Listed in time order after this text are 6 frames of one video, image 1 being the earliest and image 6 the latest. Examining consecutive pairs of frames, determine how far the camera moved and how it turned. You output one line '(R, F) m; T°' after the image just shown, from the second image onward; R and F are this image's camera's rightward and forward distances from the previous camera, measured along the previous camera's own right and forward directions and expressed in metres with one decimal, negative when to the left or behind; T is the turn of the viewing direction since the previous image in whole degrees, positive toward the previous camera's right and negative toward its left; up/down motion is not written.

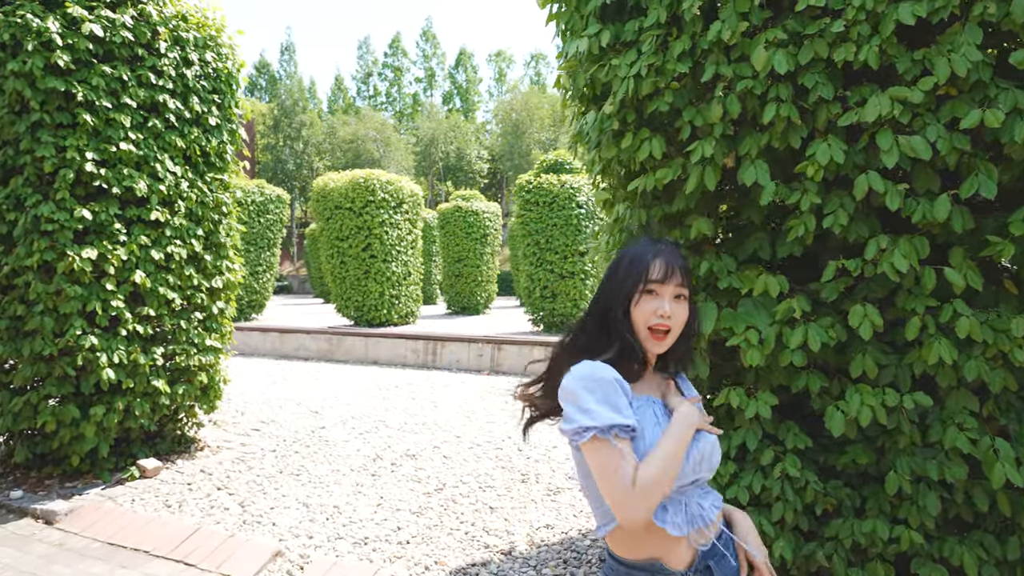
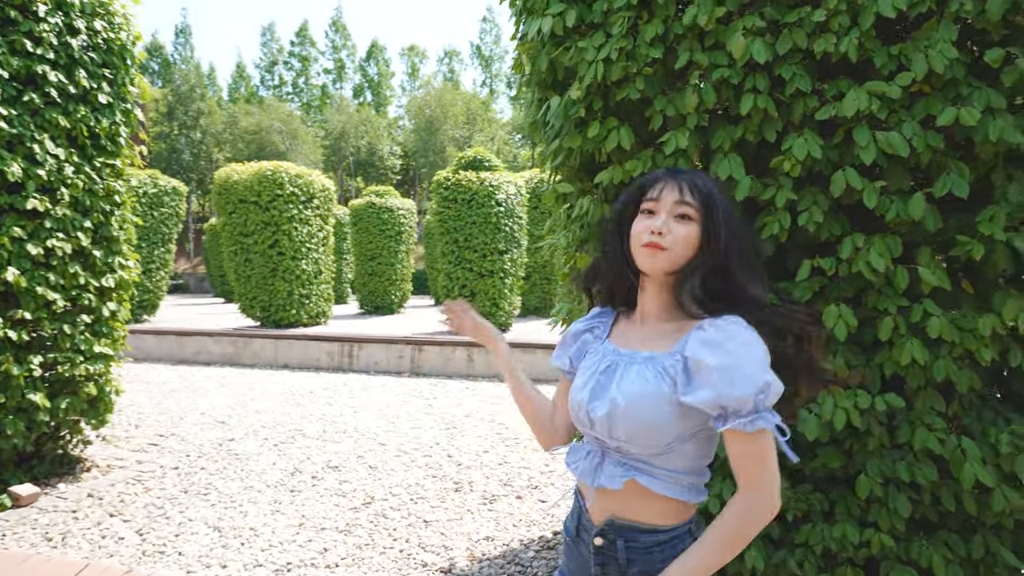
(-0.1, +0.2) m; +8°
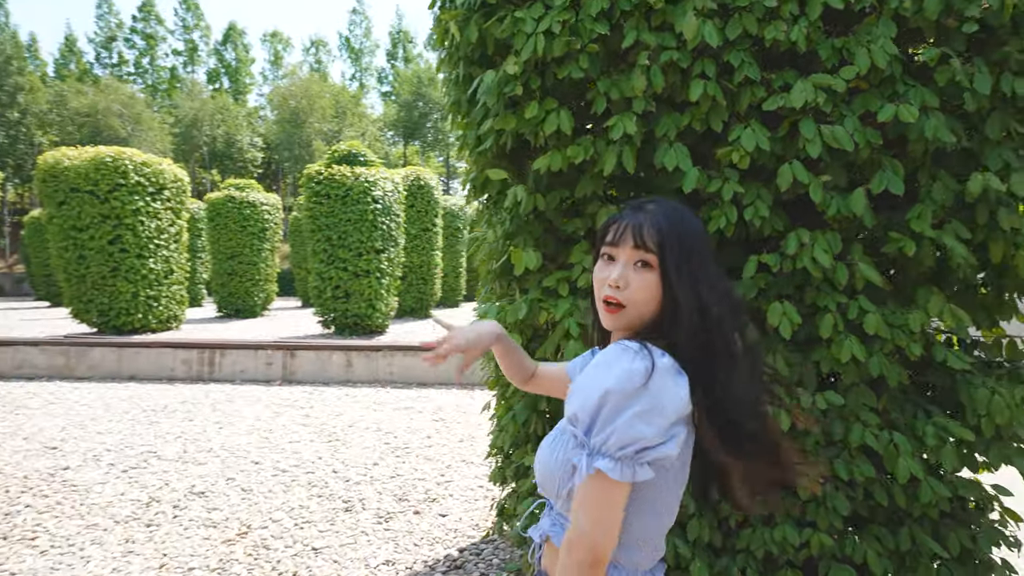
(-0.2, +0.2) m; +12°
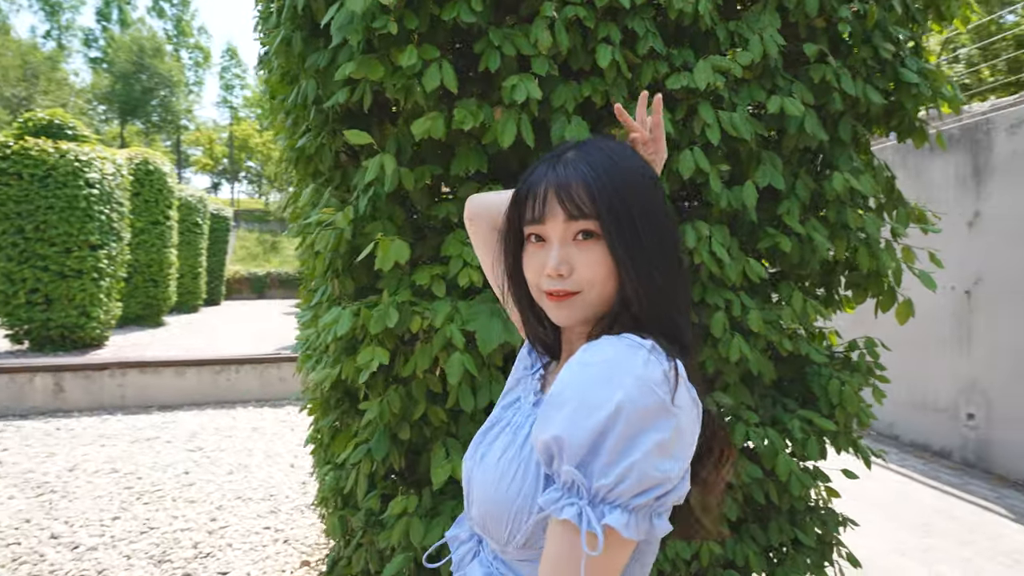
(-0.3, +0.4) m; +22°
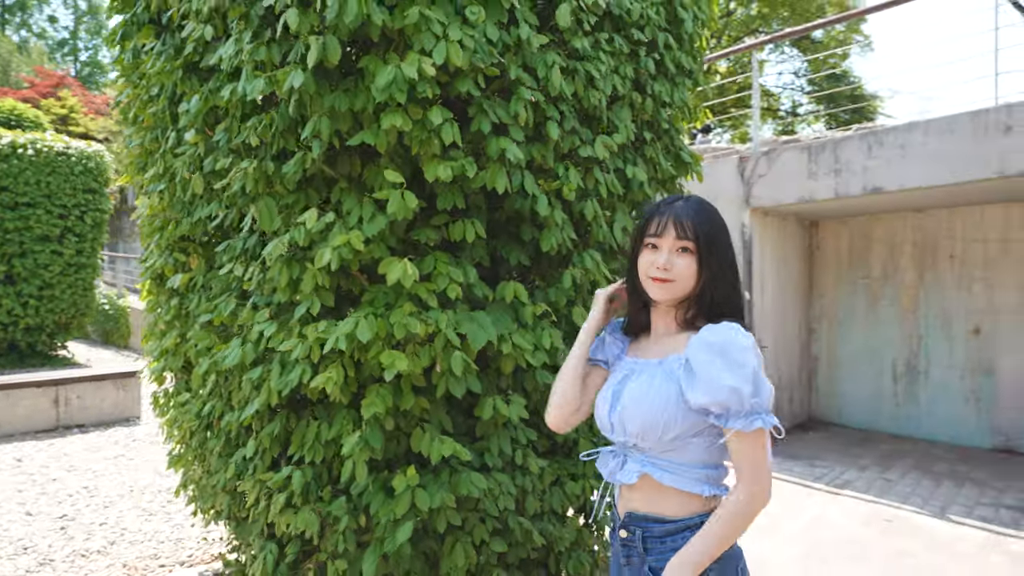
(-0.9, -0.2) m; +29°
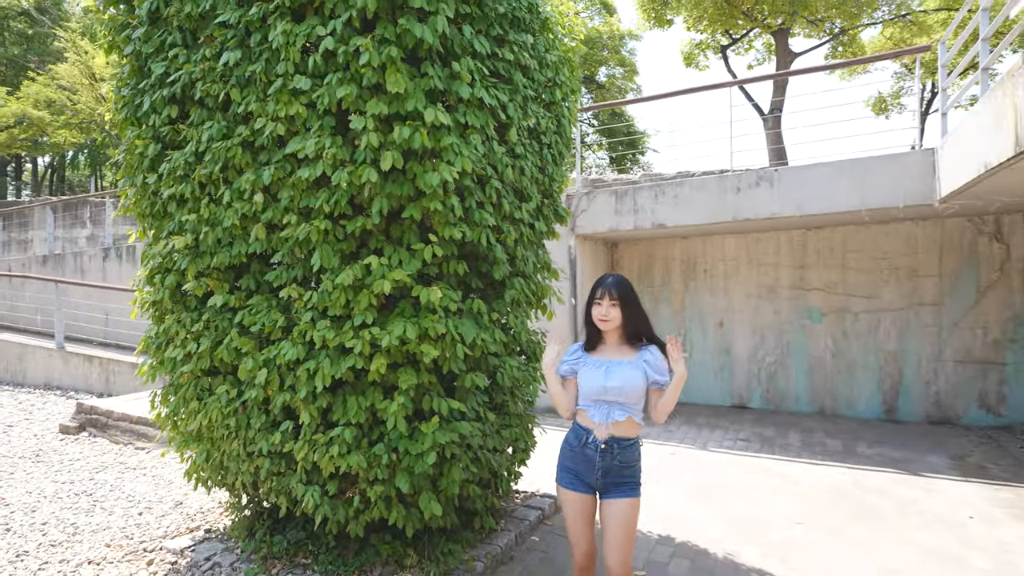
(-0.8, -1.0) m; +19°
